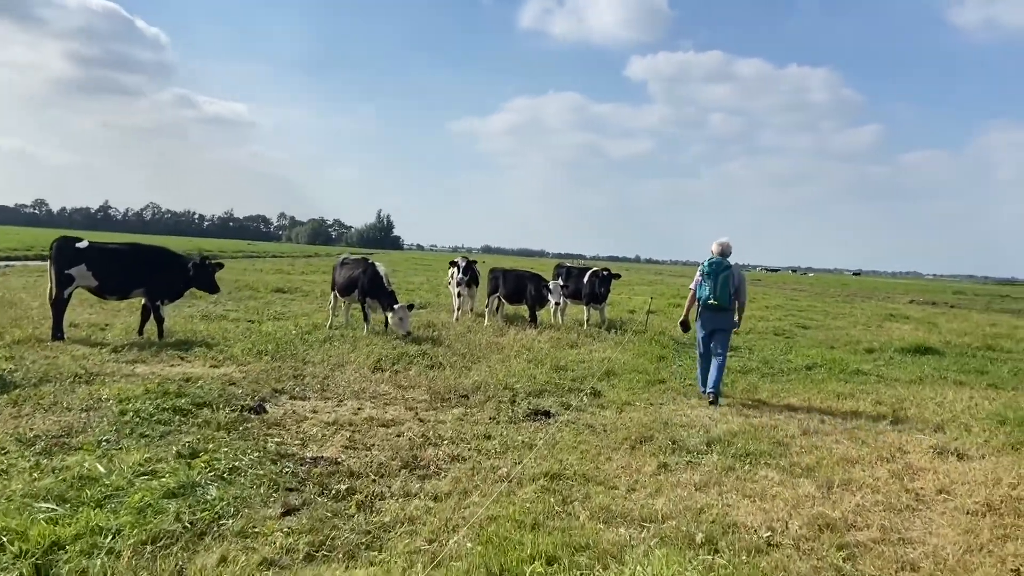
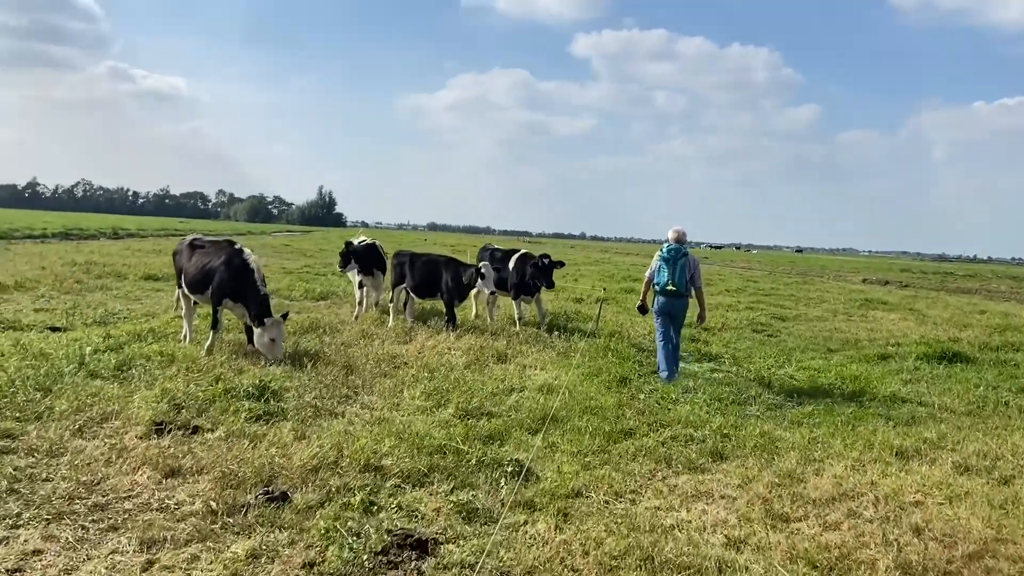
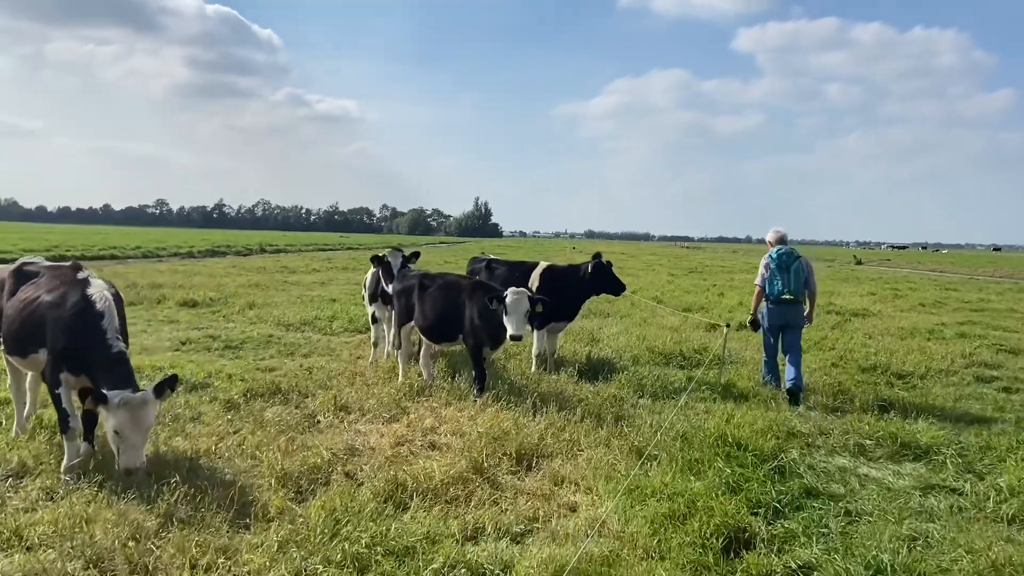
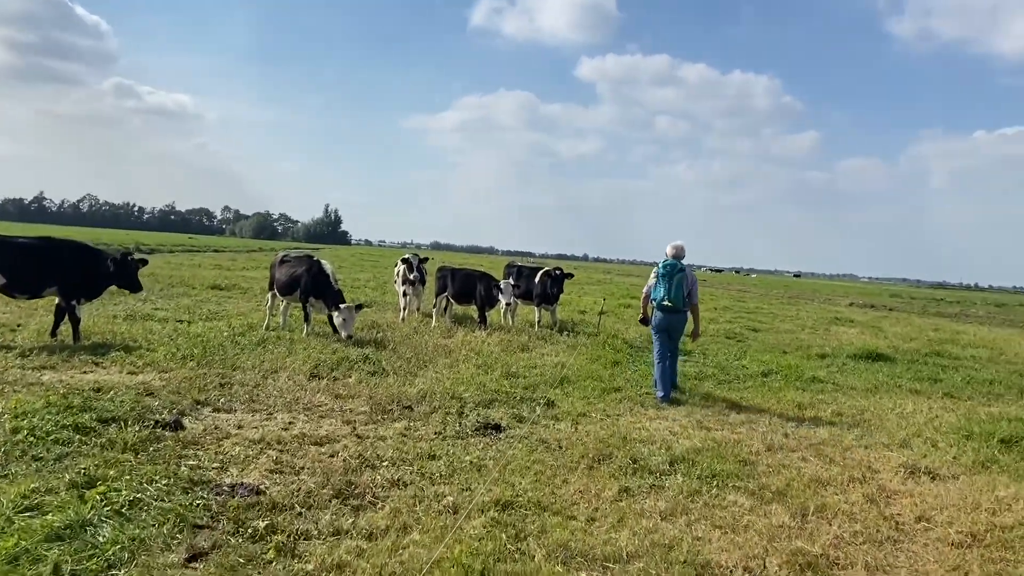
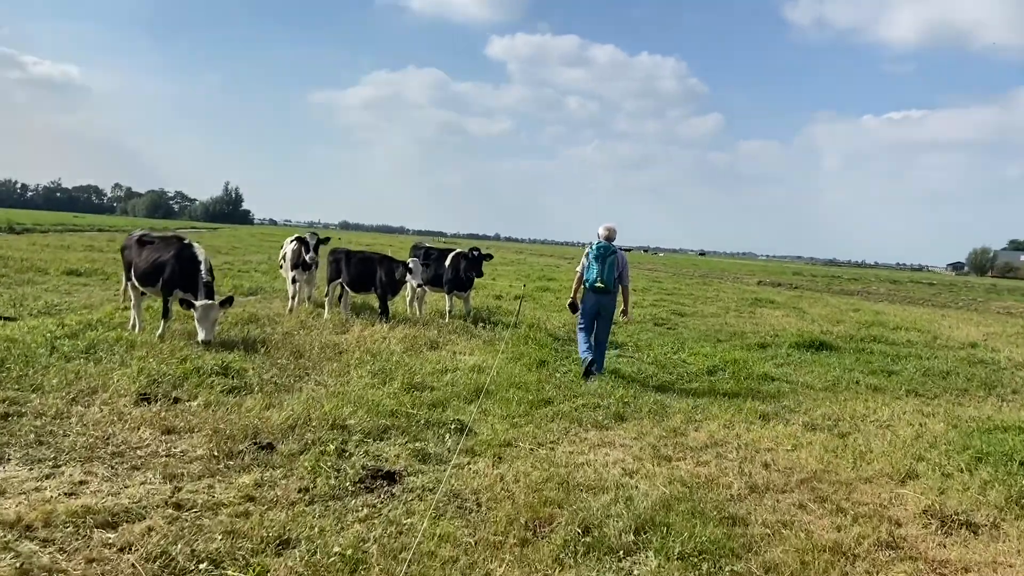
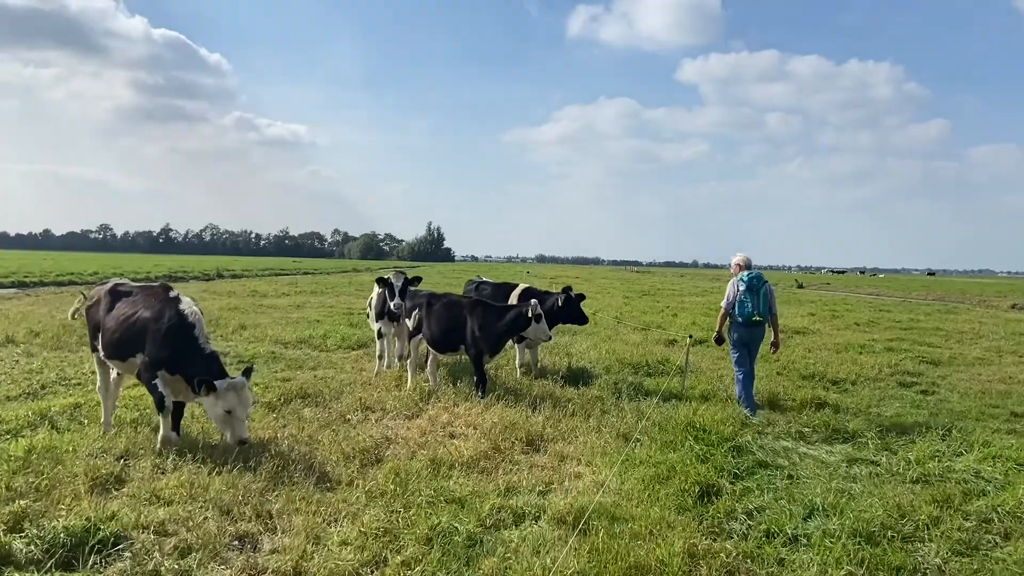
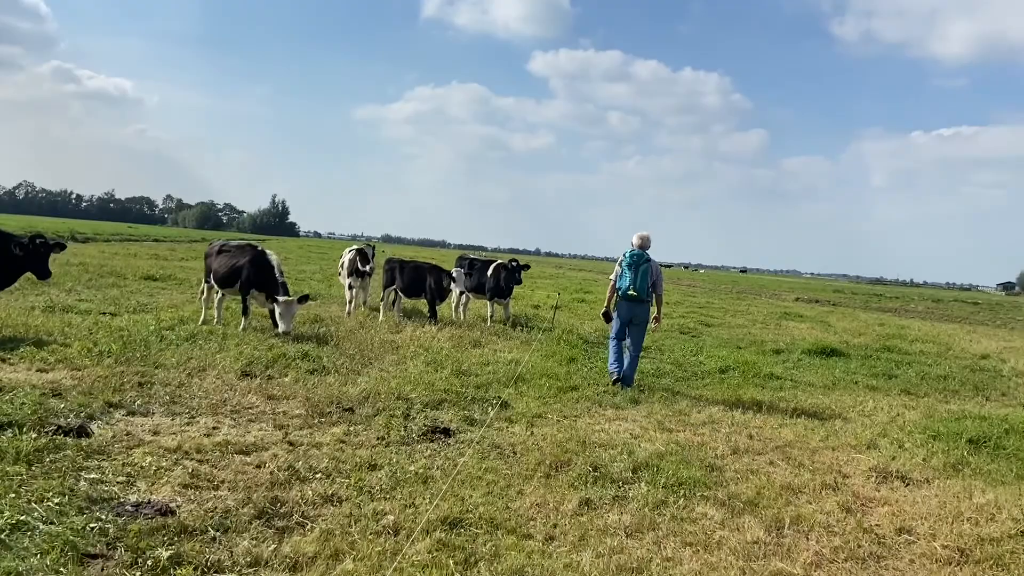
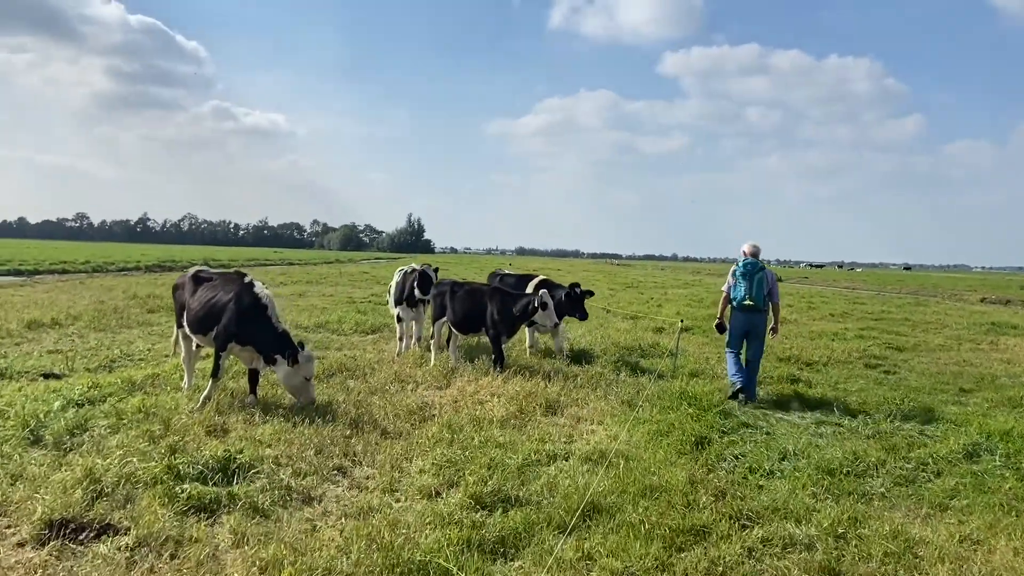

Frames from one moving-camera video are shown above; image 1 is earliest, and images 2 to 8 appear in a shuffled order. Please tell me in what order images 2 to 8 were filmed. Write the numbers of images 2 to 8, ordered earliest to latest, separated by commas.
4, 7, 5, 2, 8, 6, 3
